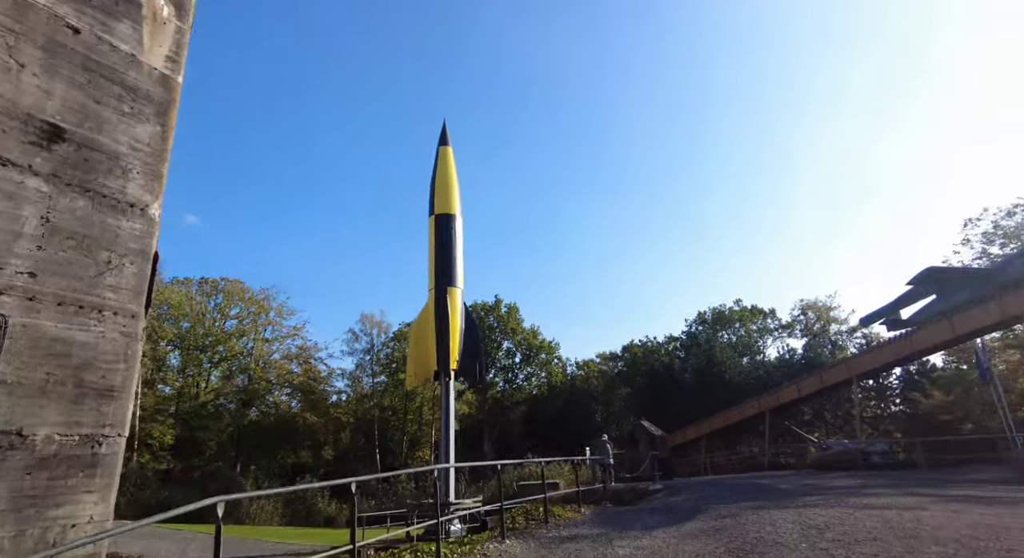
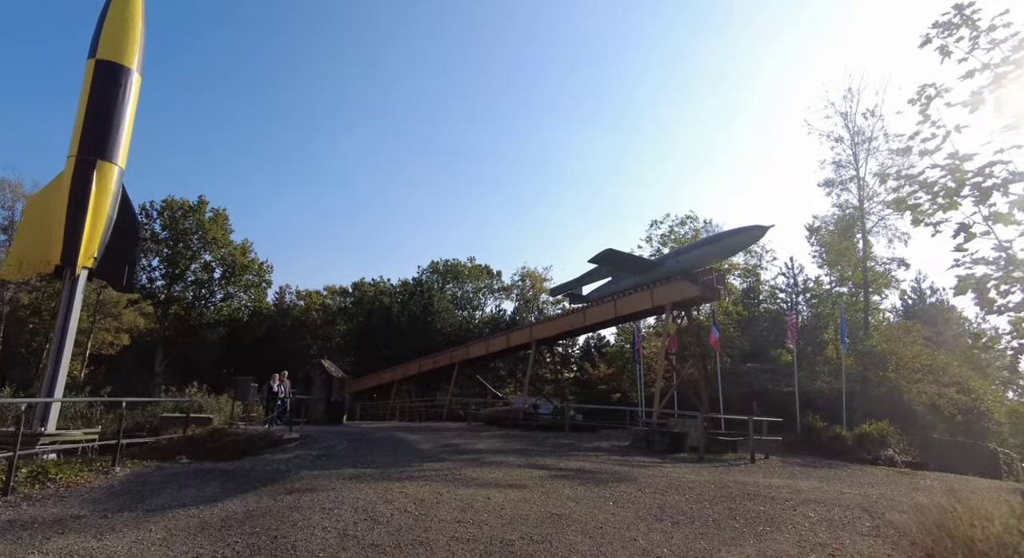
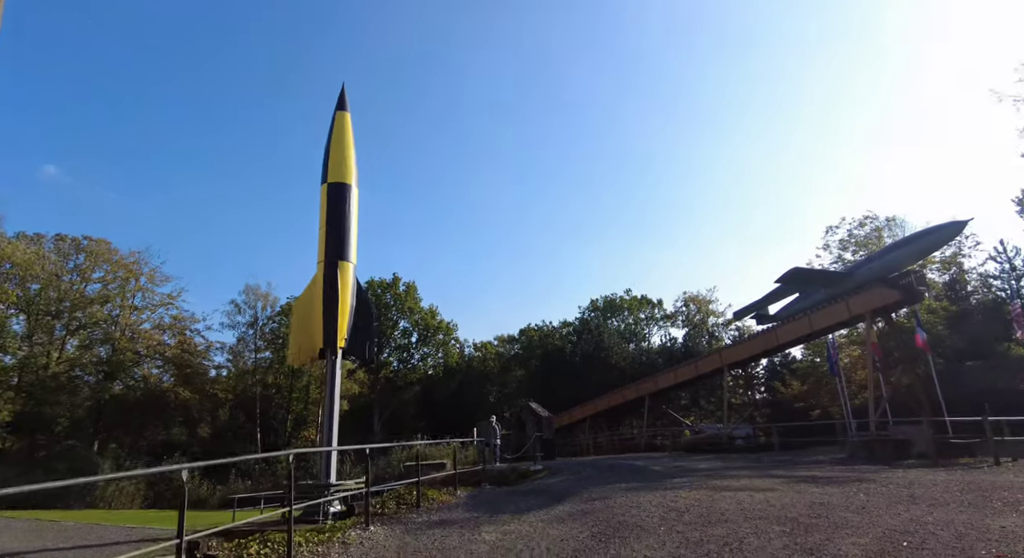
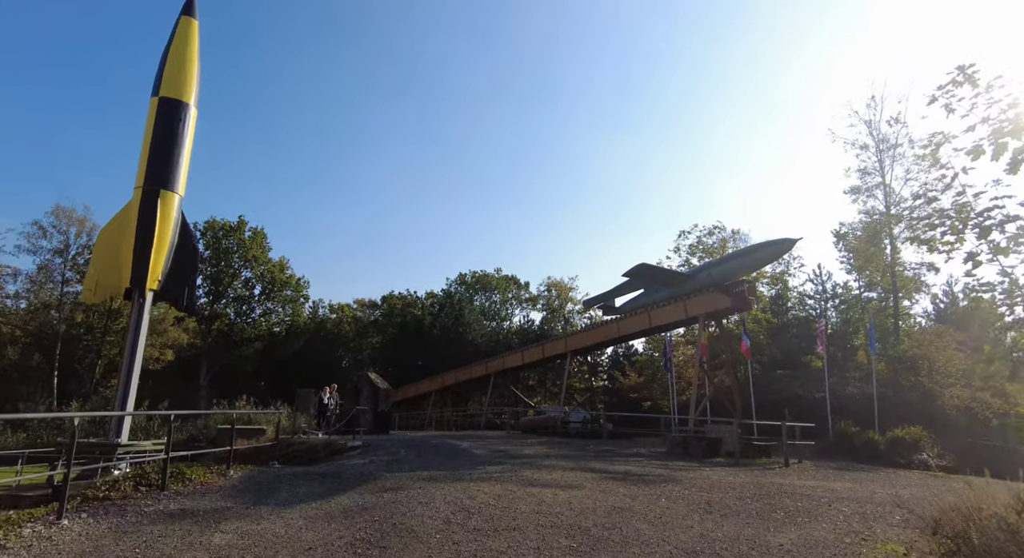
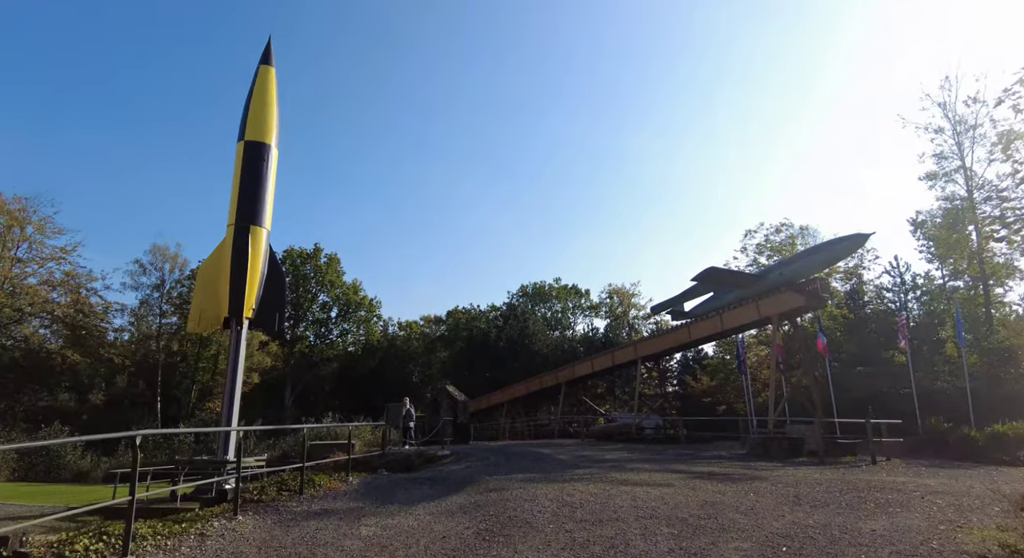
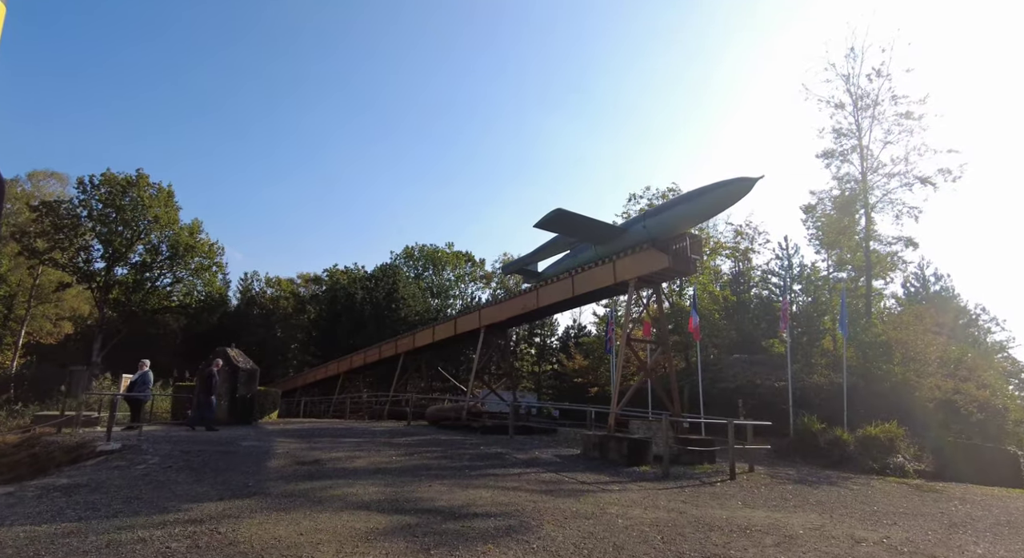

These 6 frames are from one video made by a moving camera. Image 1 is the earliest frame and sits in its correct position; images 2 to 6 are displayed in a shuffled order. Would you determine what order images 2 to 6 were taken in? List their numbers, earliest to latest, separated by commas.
3, 5, 4, 2, 6
